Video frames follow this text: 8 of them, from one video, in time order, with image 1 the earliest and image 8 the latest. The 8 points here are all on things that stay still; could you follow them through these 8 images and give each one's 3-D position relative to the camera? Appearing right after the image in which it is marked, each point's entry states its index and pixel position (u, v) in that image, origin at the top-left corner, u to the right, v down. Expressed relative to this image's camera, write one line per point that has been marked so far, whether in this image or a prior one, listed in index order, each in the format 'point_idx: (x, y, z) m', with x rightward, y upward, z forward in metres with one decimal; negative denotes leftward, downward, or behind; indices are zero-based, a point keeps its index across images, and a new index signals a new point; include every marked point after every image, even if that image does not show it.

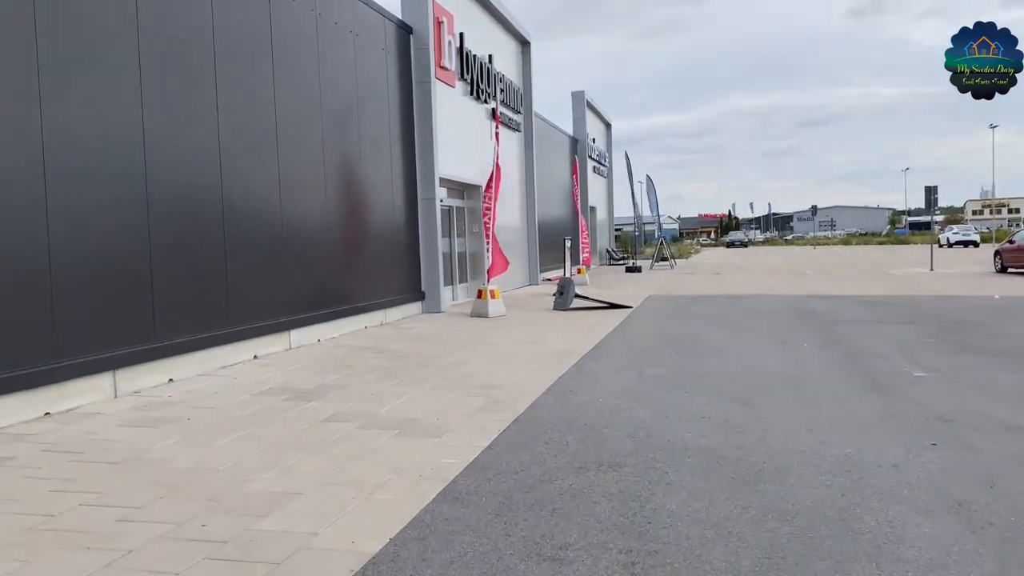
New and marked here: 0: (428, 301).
0: (-1.7, -0.3, +15.9) m
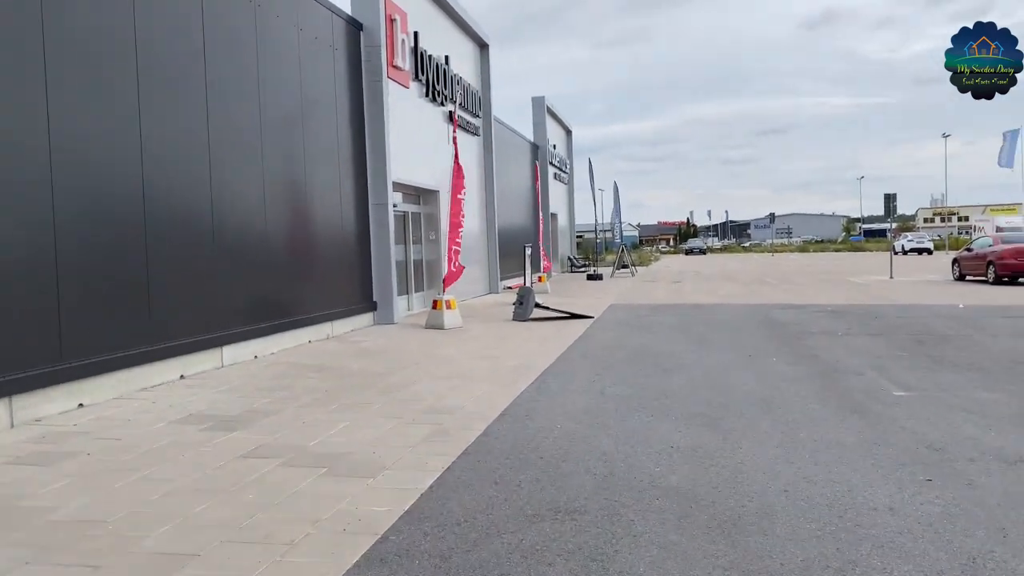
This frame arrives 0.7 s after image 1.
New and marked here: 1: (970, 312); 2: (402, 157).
0: (-2.5, -0.5, +15.1) m
1: (+8.8, -0.5, +14.9) m
2: (-2.3, +2.7, +16.1) m
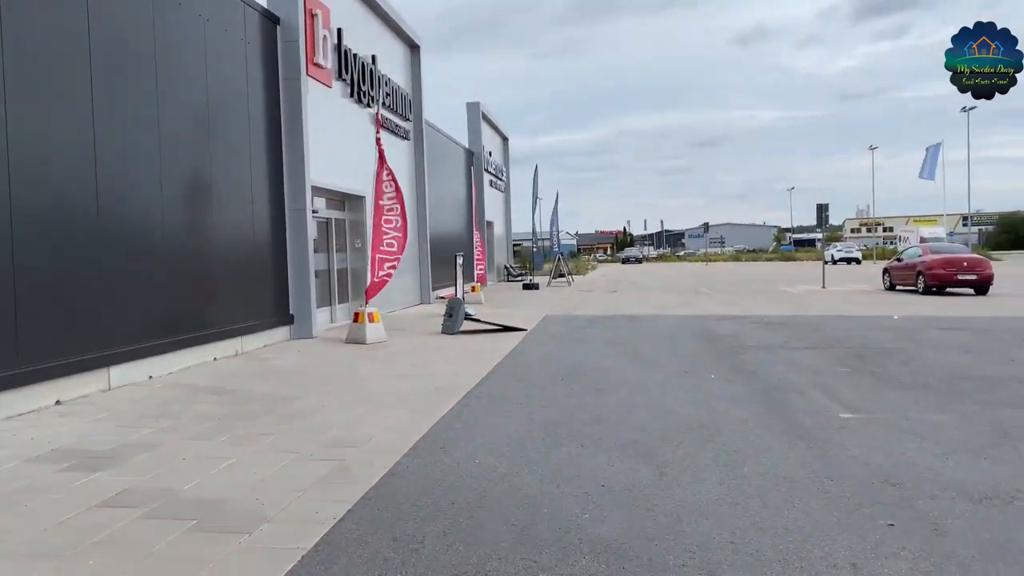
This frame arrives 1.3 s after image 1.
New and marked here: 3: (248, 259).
0: (-3.8, -0.7, +14.0) m
1: (+7.4, -0.7, +14.8) m
2: (-3.6, +2.5, +15.2) m
3: (-4.3, +0.5, +12.7) m
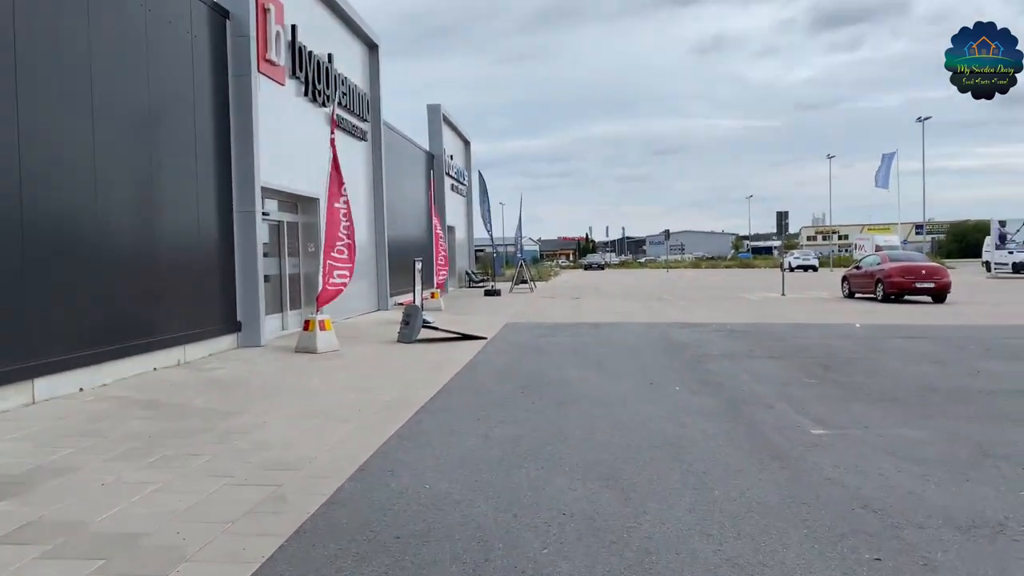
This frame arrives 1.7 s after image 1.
0: (-4.6, -0.8, +13.4) m
1: (+6.7, -0.8, +14.7) m
2: (-4.4, +2.4, +14.5) m
3: (-4.9, +0.4, +12.0) m
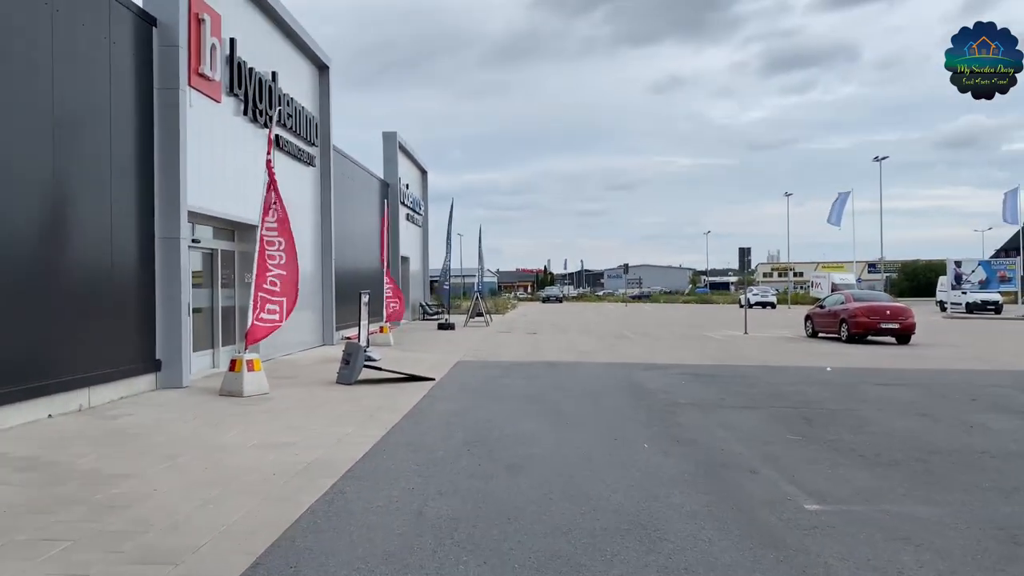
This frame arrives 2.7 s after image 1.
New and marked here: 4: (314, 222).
0: (-5.3, -1.3, +12.0) m
1: (+5.8, -1.6, +13.9) m
2: (-5.2, +1.8, +13.3) m
3: (-5.6, -0.1, +10.7) m
4: (-5.0, +1.7, +19.8) m
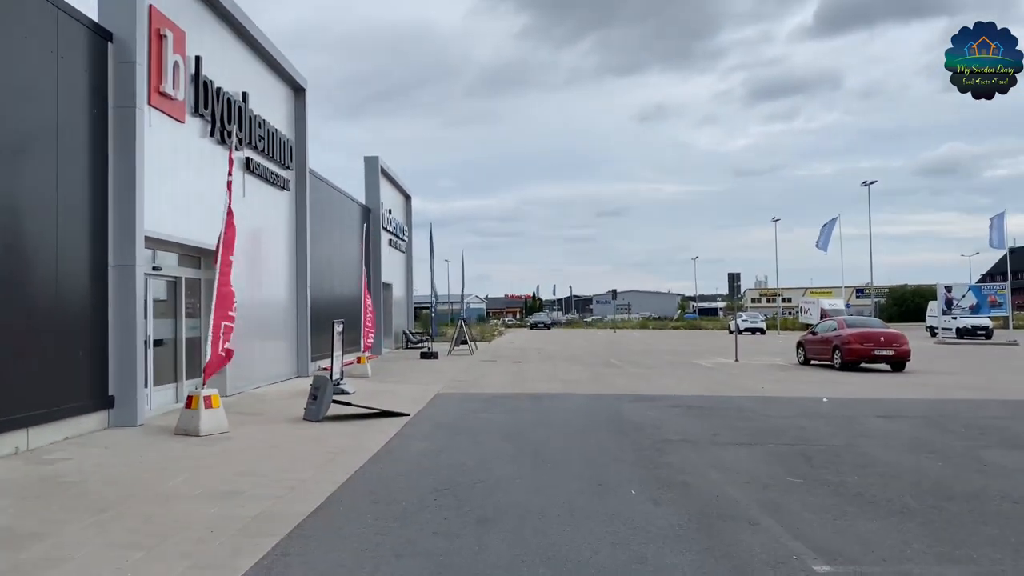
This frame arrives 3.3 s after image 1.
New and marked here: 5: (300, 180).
0: (-5.6, -1.8, +11.2) m
1: (+5.5, -2.0, +13.2) m
2: (-5.5, +1.3, +12.6) m
3: (-5.9, -0.5, +9.9) m
4: (-5.4, +1.0, +19.1) m
5: (-5.3, +2.7, +19.5) m
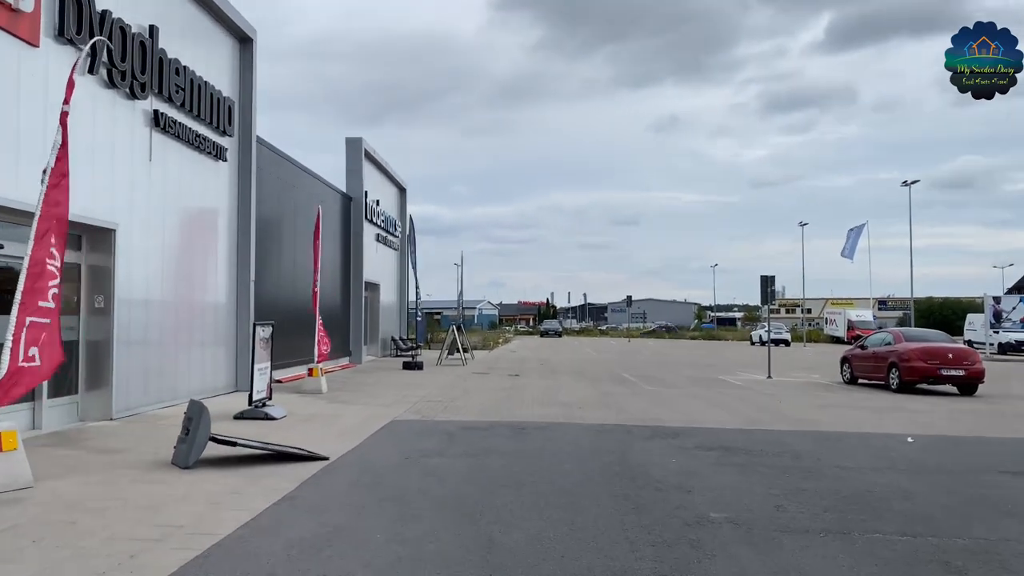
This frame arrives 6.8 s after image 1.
0: (-6.0, -1.6, +7.6) m
1: (+5.1, -2.0, +9.5) m
2: (-5.8, +1.5, +9.0) m
3: (-6.3, -0.3, +6.3) m
4: (-5.6, +1.1, +15.5) m
5: (-5.5, +2.8, +15.9) m
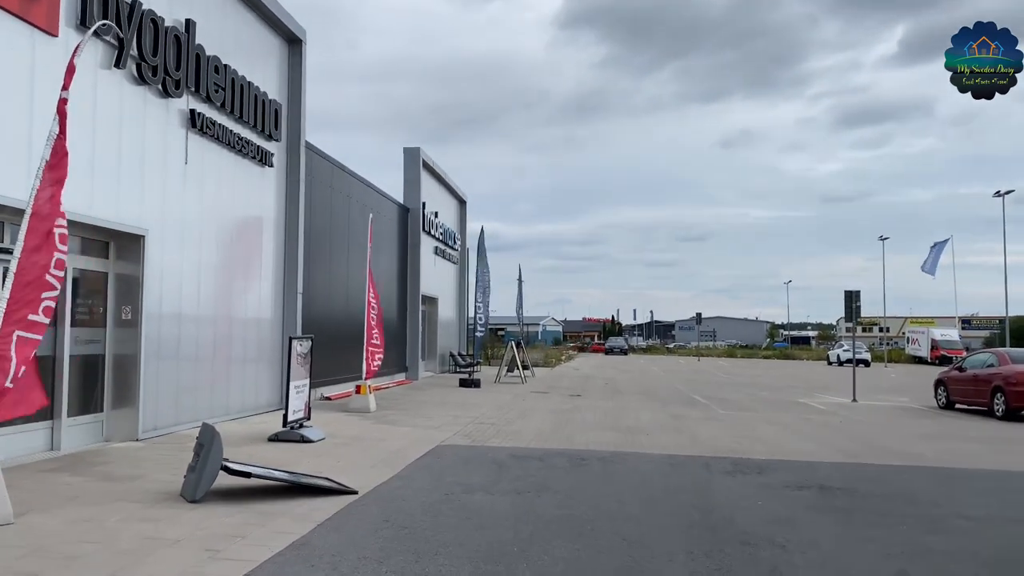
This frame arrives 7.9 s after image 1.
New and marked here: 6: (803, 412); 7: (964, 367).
0: (-5.6, -1.6, +6.9) m
1: (+5.7, -2.2, +7.8) m
2: (-5.3, +1.4, +8.4) m
3: (-5.9, -0.3, +5.7) m
4: (-4.5, +0.9, +14.8) m
5: (-4.3, +2.6, +15.2) m
6: (+6.5, -2.8, +17.5) m
7: (+11.4, -2.0, +19.6) m
